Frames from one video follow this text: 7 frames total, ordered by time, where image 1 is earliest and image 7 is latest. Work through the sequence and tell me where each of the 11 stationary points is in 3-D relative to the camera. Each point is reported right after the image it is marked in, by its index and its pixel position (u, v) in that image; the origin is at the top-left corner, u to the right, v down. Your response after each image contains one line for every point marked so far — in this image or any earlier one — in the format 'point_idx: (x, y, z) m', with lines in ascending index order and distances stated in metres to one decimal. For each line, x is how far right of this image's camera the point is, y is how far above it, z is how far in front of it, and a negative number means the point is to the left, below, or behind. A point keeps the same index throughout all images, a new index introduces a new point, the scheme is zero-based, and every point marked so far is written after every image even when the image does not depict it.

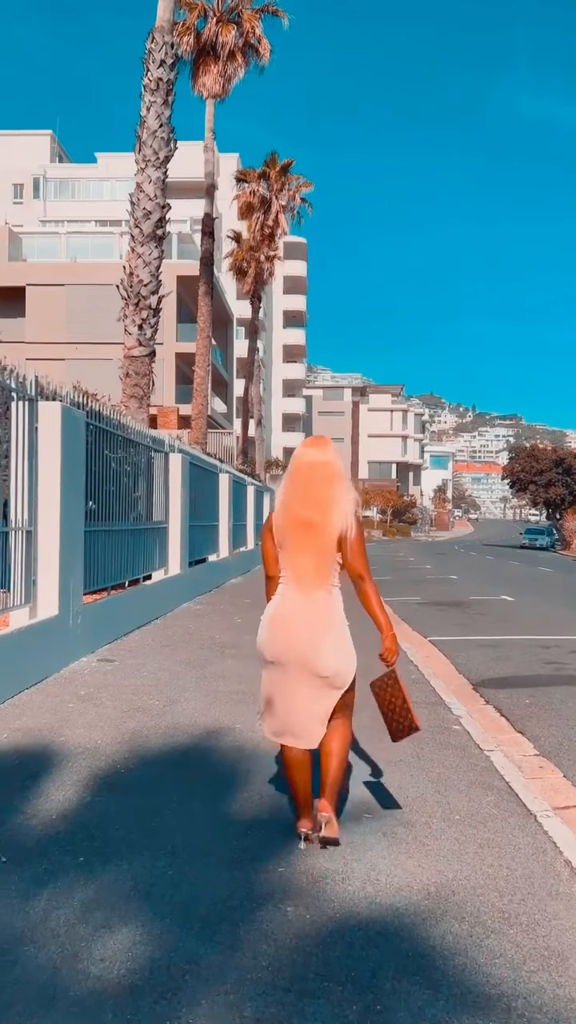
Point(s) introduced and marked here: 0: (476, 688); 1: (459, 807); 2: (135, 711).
0: (+1.6, -1.5, +8.7) m
1: (+0.8, -1.4, +4.9) m
2: (-1.0, -1.3, +6.8) m
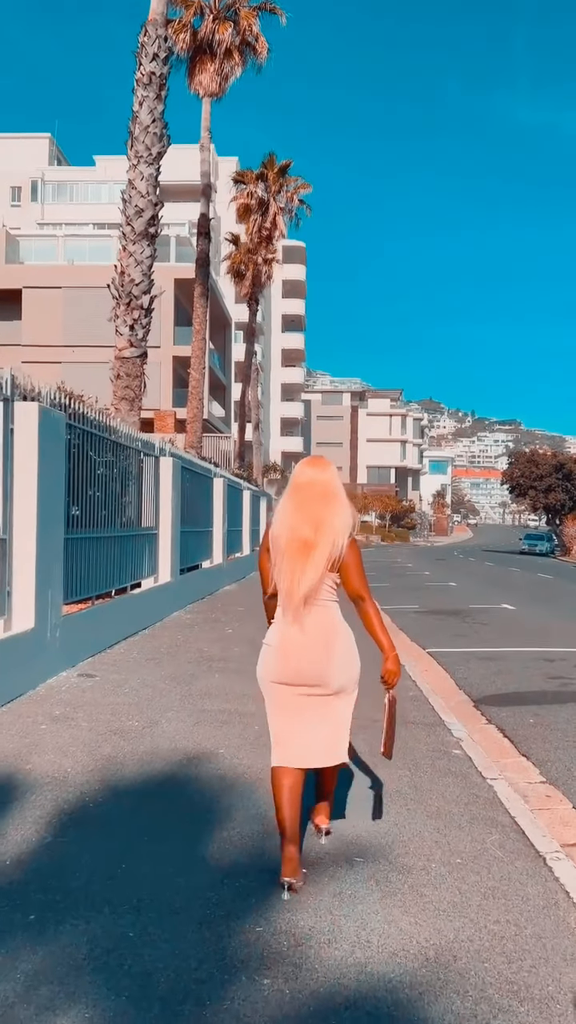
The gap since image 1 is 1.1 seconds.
0: (+1.5, -1.6, +8.2) m
1: (+0.8, -1.5, +4.4) m
2: (-1.1, -1.4, +6.3) m
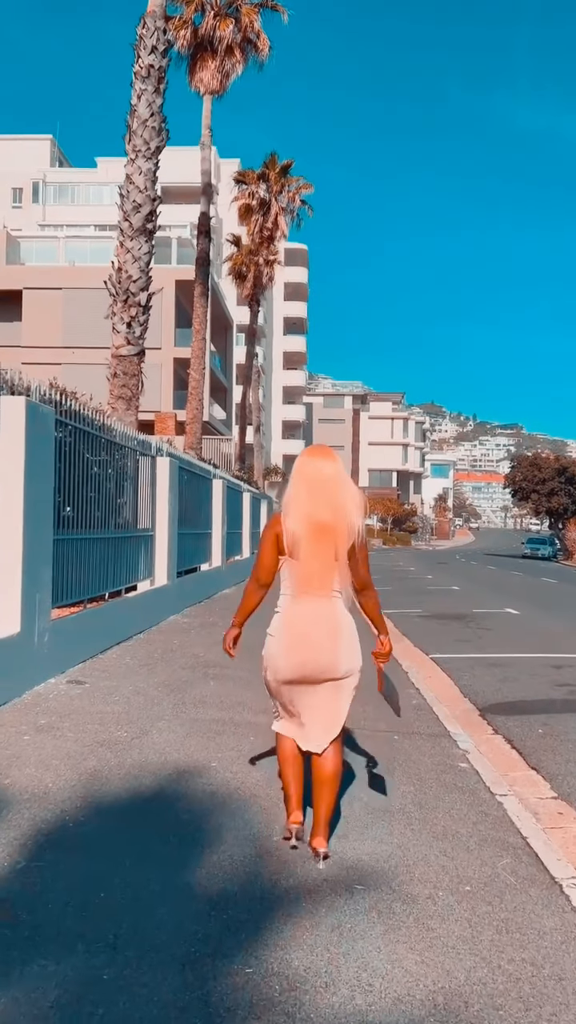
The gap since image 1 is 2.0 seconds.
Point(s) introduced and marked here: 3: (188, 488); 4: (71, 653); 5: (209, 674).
0: (+1.5, -1.6, +7.9) m
1: (+0.7, -1.5, +4.1) m
2: (-1.1, -1.4, +6.0) m
3: (-1.6, +0.4, +16.3) m
4: (-1.8, -1.2, +8.6) m
5: (-0.7, -1.4, +8.7) m
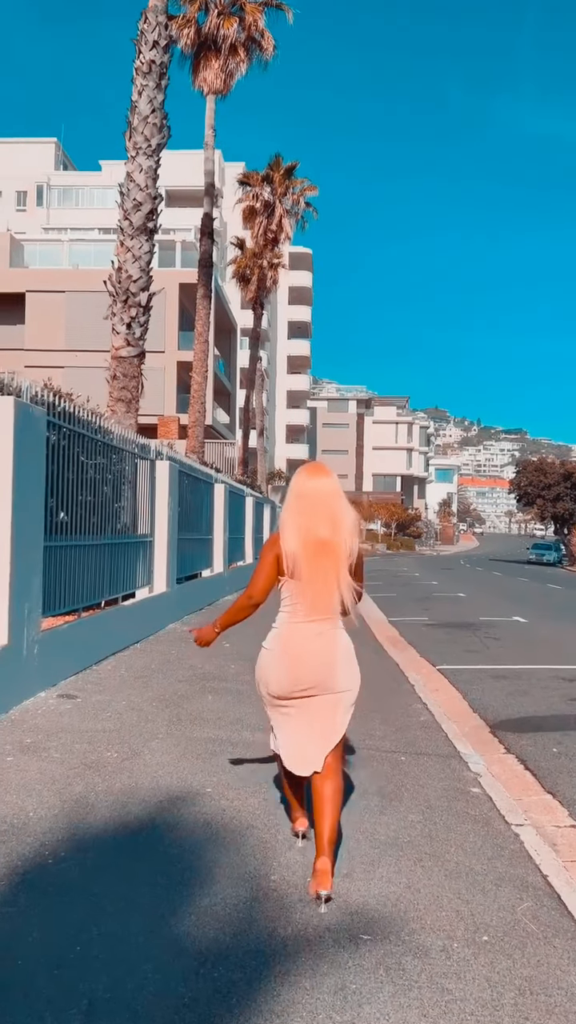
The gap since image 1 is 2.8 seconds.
0: (+1.5, -1.6, +7.5) m
1: (+0.7, -1.5, +3.7) m
2: (-1.1, -1.4, +5.6) m
3: (-1.6, +0.3, +15.9) m
4: (-1.8, -1.3, +8.2) m
5: (-0.7, -1.4, +8.3) m
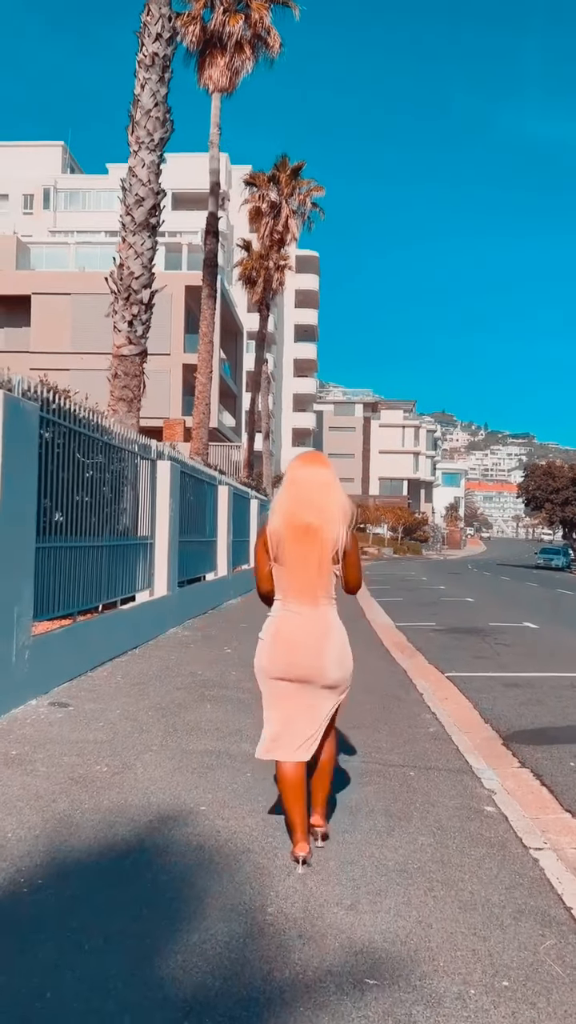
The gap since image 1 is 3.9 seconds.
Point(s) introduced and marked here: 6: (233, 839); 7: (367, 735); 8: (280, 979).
0: (+1.6, -1.6, +7.1) m
1: (+0.7, -1.5, +3.3) m
2: (-1.1, -1.4, +5.2) m
3: (-1.5, +0.3, +15.6) m
4: (-1.8, -1.3, +7.8) m
5: (-0.6, -1.4, +8.0) m
6: (-0.2, -1.4, +4.4) m
7: (+0.5, -1.6, +7.1) m
8: (0.0, -1.4, +3.1) m
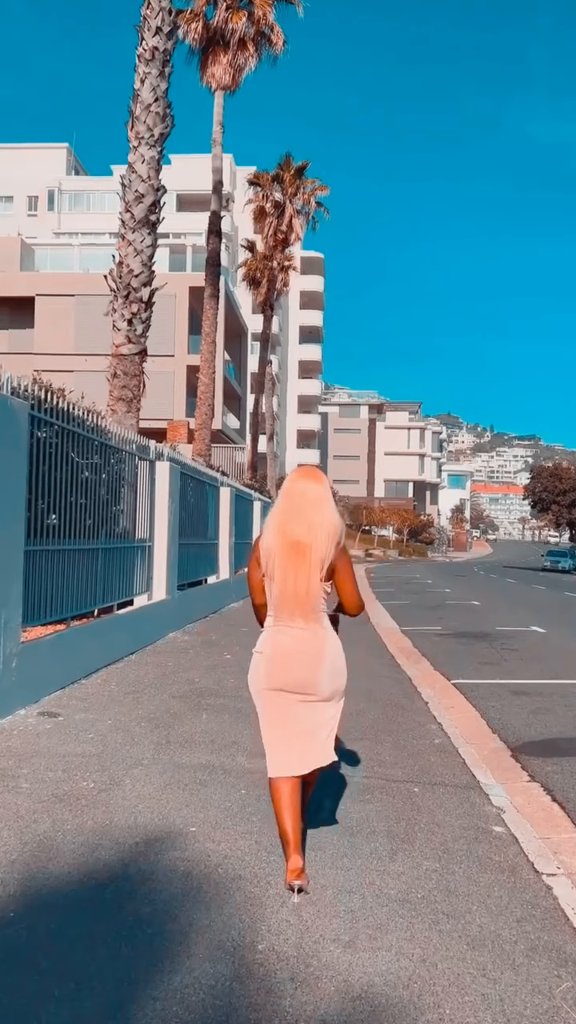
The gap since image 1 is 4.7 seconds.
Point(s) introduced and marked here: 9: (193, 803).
0: (+1.5, -1.6, +6.8) m
1: (+0.7, -1.5, +3.0) m
2: (-1.1, -1.4, +4.9) m
3: (-1.4, +0.3, +15.3) m
4: (-1.8, -1.3, +7.6) m
5: (-0.6, -1.5, +7.7) m
6: (-0.3, -1.4, +4.1) m
7: (+0.5, -1.6, +6.7) m
8: (-0.1, -1.4, +2.8) m
9: (-0.5, -1.4, +5.0) m
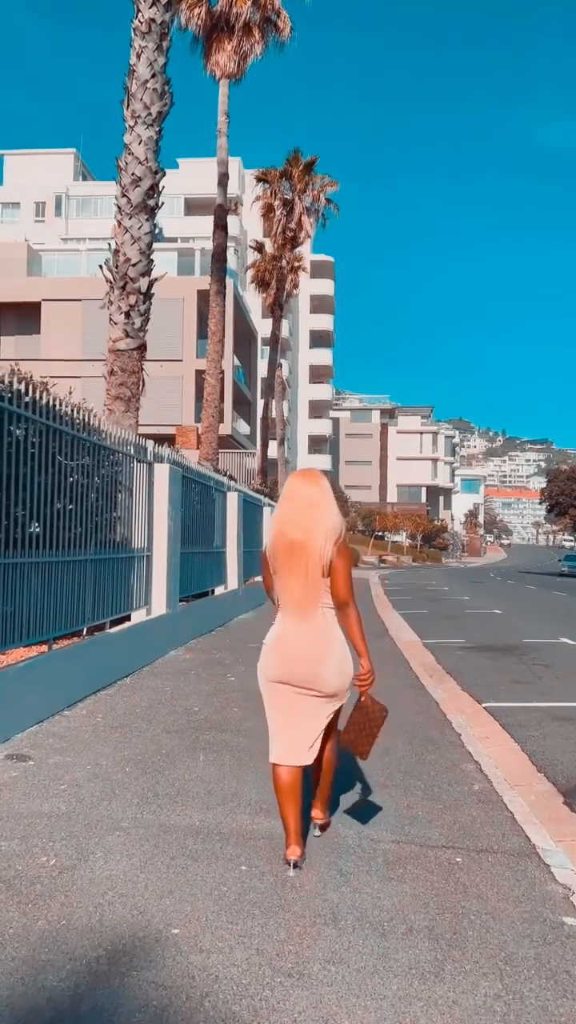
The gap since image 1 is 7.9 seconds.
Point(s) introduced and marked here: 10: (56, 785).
0: (+1.6, -1.7, +5.7) m
1: (+0.7, -1.5, +1.9) m
2: (-1.1, -1.4, +3.9) m
3: (-1.3, +0.2, +14.2) m
4: (-1.7, -1.3, +6.5) m
5: (-0.6, -1.5, +6.6) m
6: (-0.2, -1.4, +3.0) m
7: (+0.6, -1.6, +5.7) m
8: (0.0, -1.4, +1.7) m
9: (-0.4, -1.5, +3.9) m
10: (-1.2, -1.5, +5.5) m
